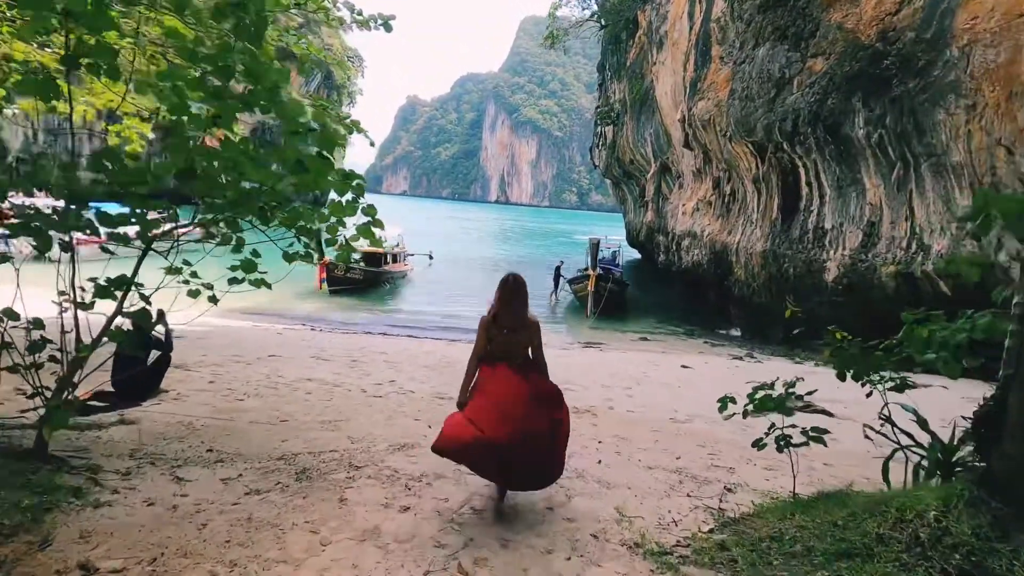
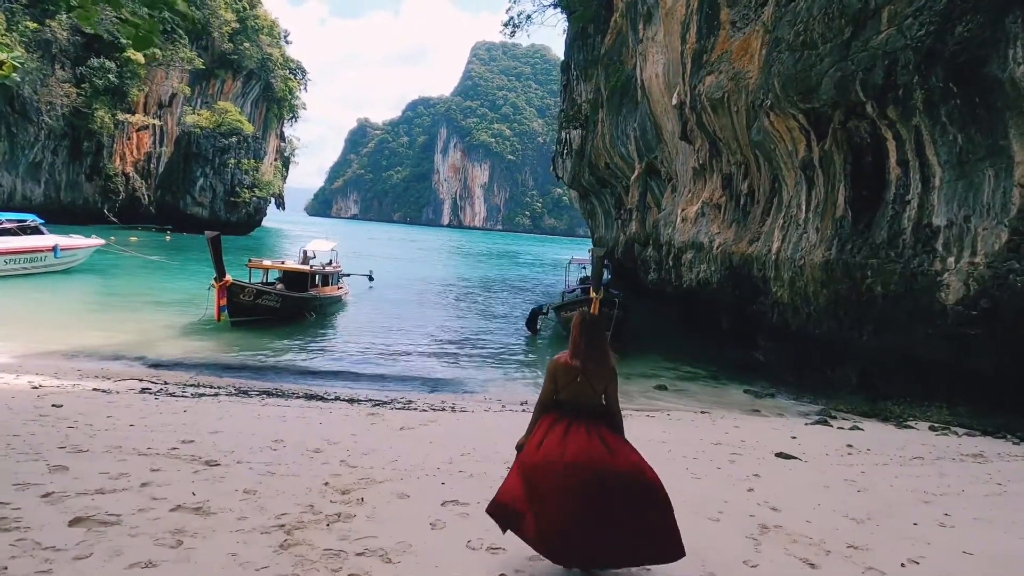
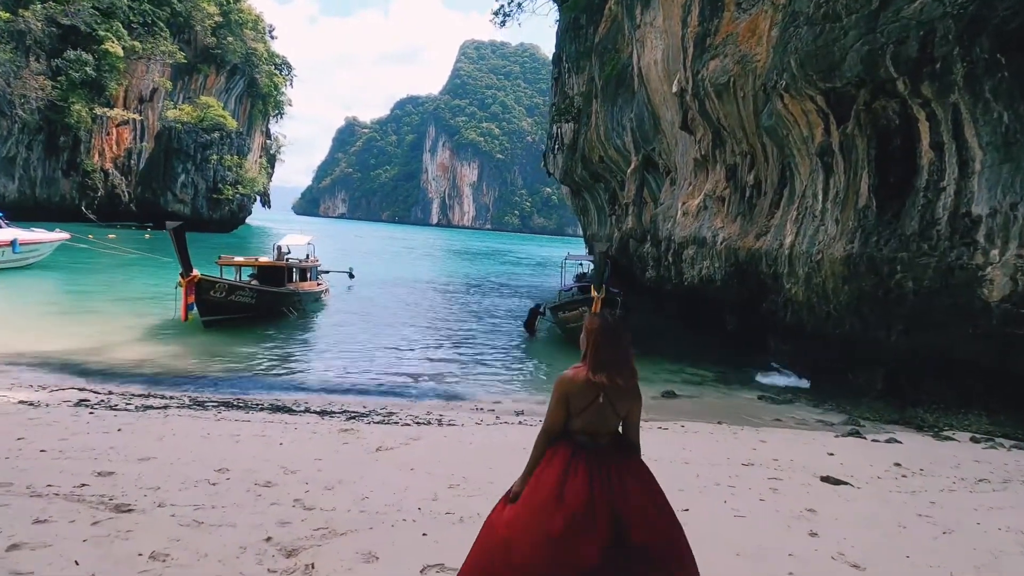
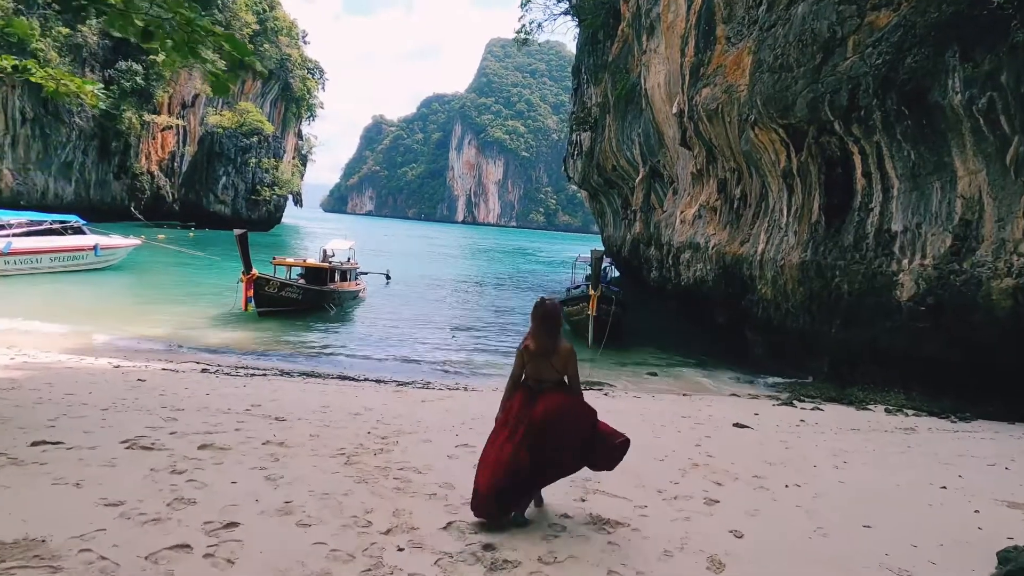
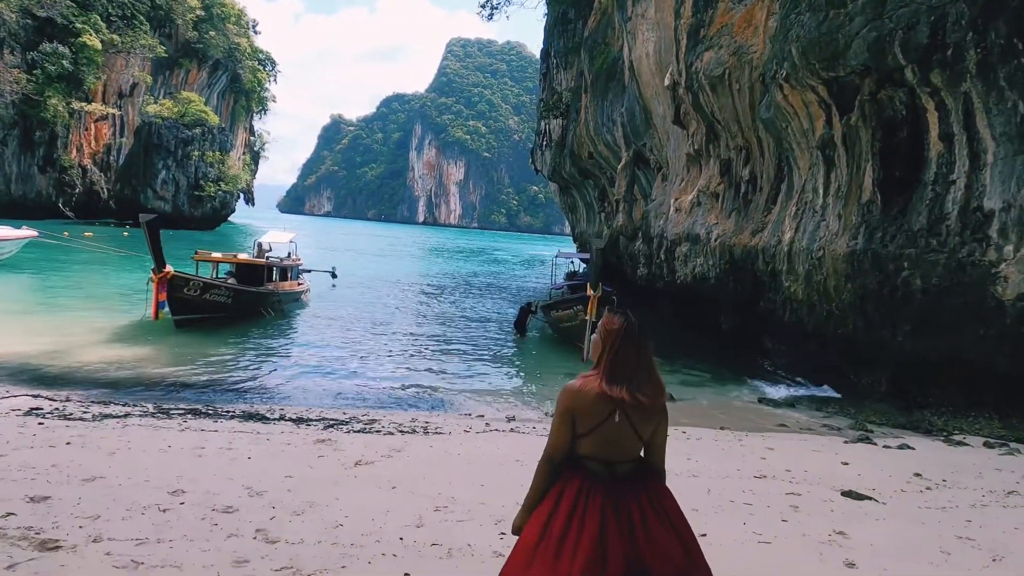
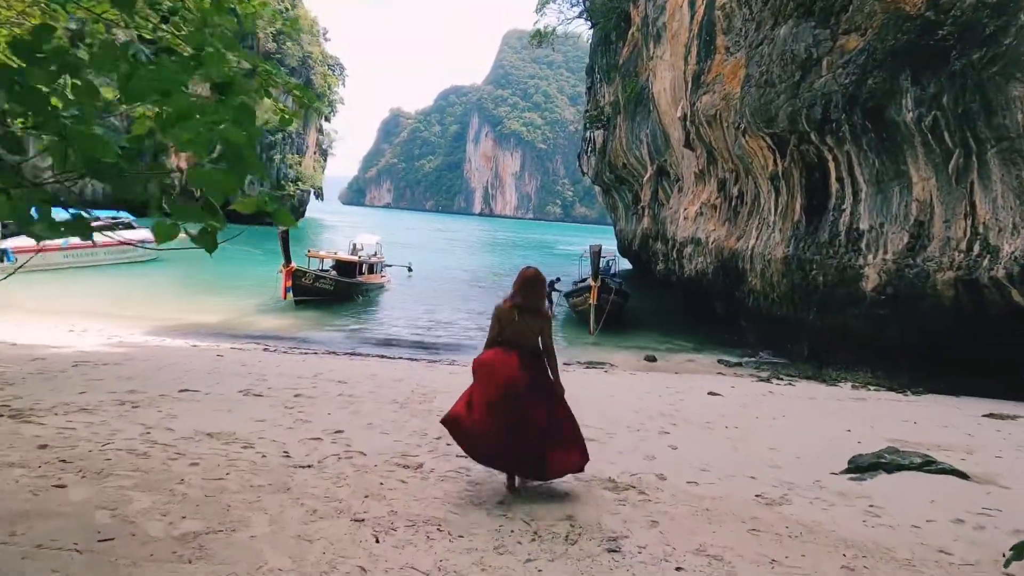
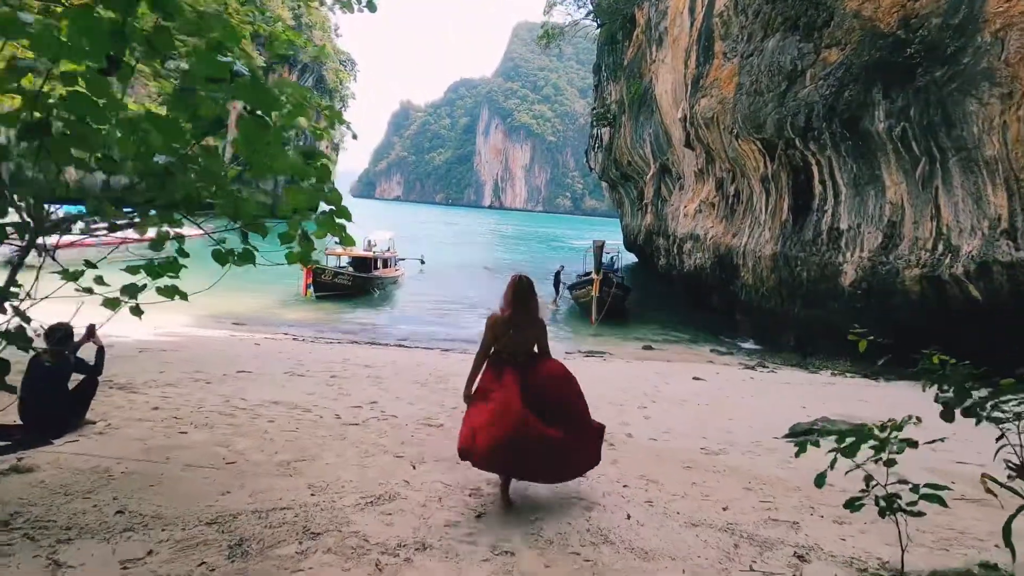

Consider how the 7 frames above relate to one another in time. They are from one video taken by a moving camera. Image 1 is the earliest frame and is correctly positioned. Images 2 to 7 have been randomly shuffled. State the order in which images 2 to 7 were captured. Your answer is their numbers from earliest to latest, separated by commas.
7, 6, 4, 2, 3, 5
